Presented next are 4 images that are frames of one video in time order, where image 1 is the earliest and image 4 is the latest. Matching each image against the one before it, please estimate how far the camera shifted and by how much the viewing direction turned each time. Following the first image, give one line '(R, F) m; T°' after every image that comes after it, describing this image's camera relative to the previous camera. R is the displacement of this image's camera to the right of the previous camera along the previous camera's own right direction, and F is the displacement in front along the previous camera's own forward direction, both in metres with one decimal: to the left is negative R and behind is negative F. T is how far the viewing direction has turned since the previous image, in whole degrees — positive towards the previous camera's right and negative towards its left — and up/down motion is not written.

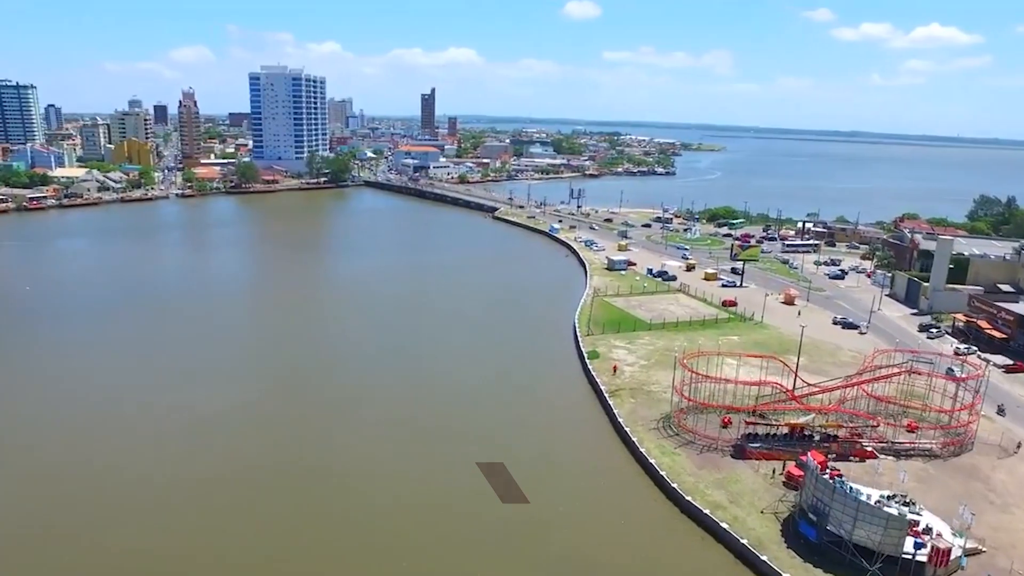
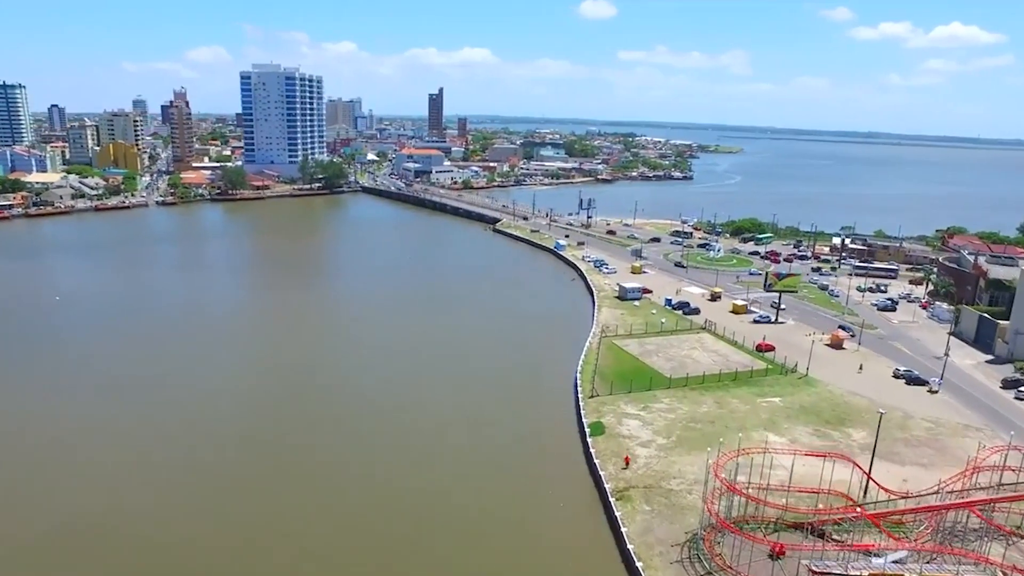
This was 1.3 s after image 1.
(+0.6, +3.6) m; -1°
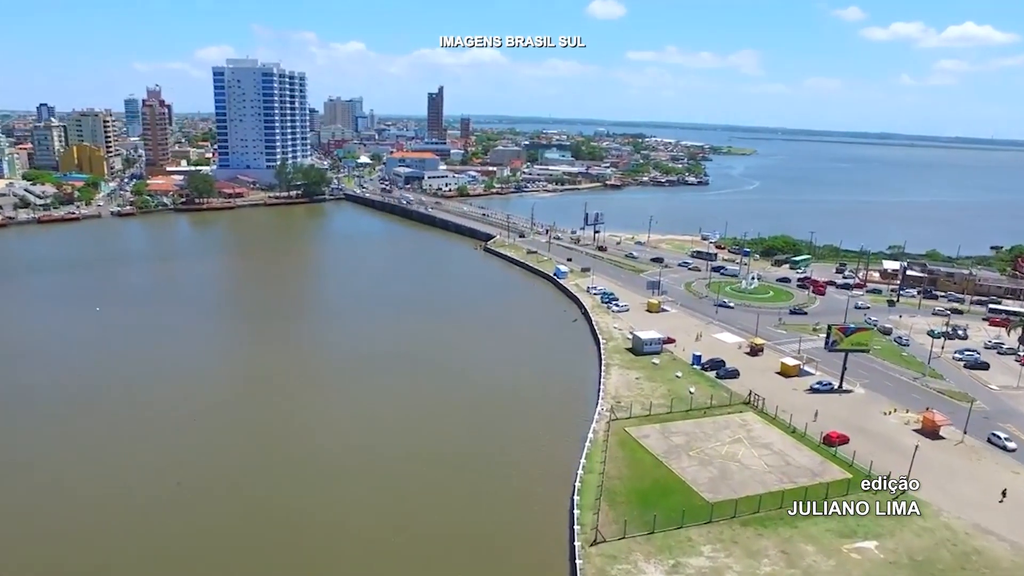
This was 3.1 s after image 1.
(+0.6, +5.0) m; -1°
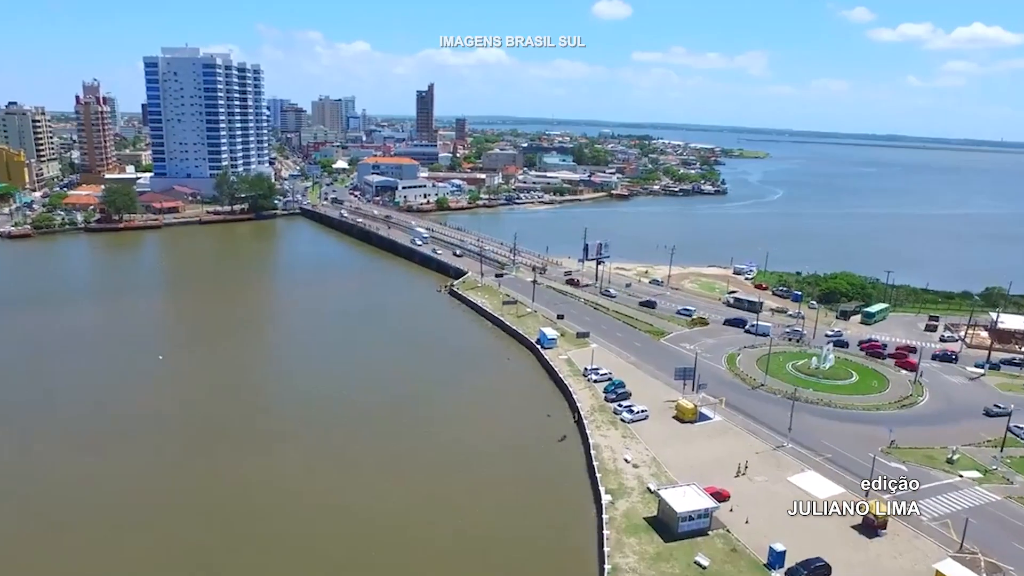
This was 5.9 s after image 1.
(+0.9, +7.7) m; 0°
